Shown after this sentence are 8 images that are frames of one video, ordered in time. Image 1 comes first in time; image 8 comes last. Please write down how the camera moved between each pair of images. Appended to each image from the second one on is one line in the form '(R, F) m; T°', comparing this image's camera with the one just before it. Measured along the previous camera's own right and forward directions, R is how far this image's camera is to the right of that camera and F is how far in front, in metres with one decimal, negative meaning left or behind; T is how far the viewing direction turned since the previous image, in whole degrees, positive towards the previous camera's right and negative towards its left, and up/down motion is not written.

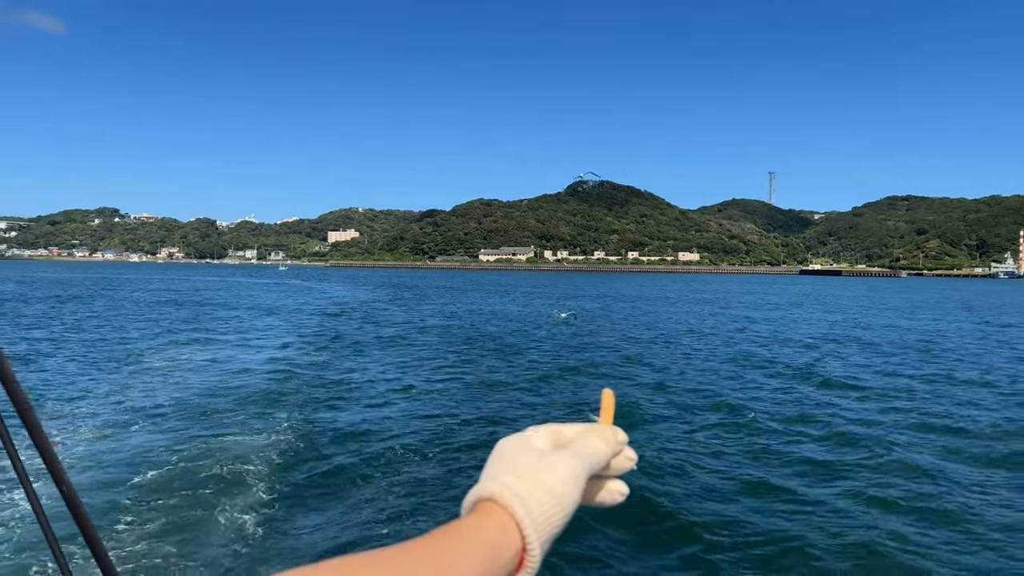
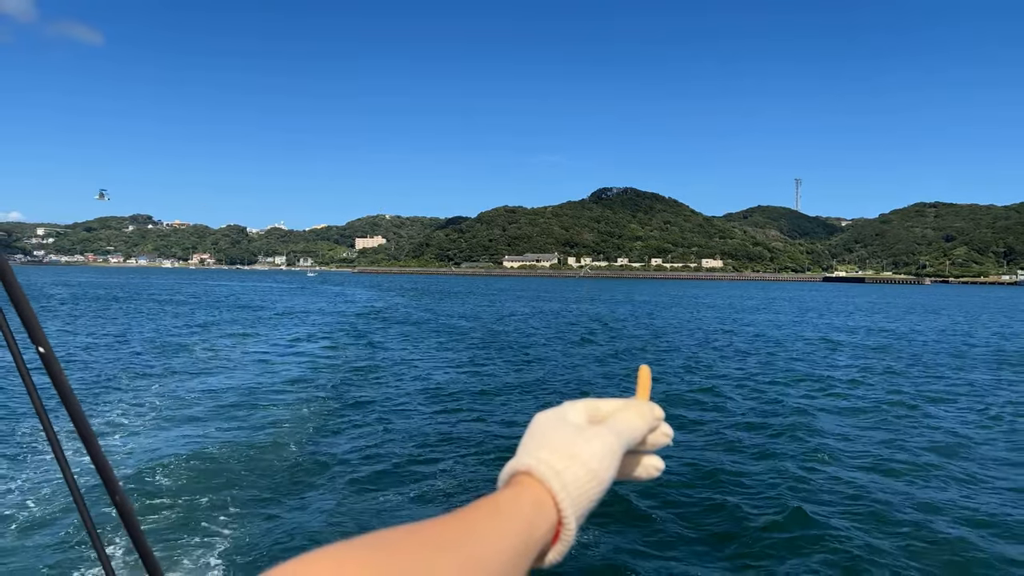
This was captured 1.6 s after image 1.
(+0.2, -0.9) m; -2°
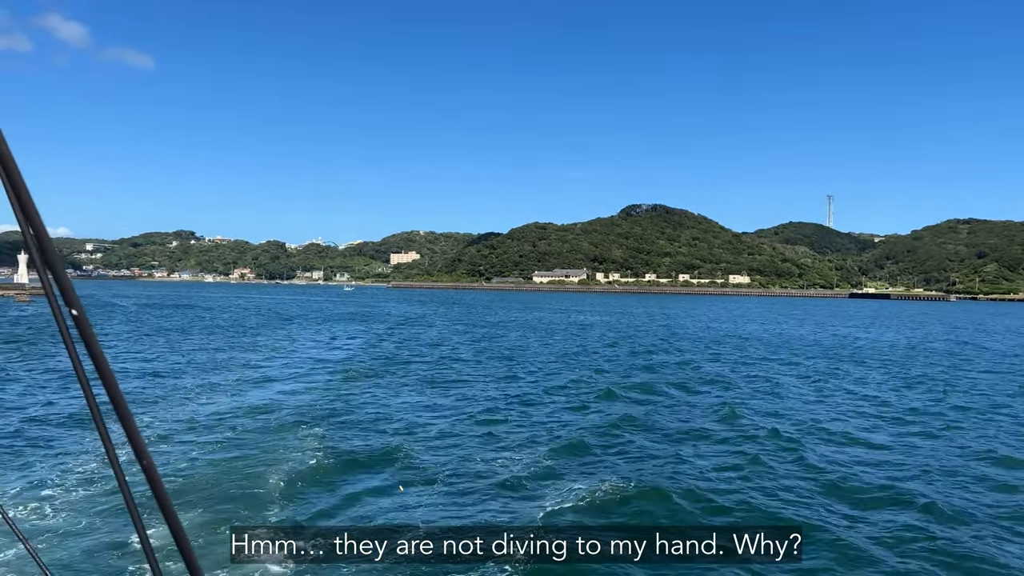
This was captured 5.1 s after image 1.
(+0.5, -1.7) m; -3°
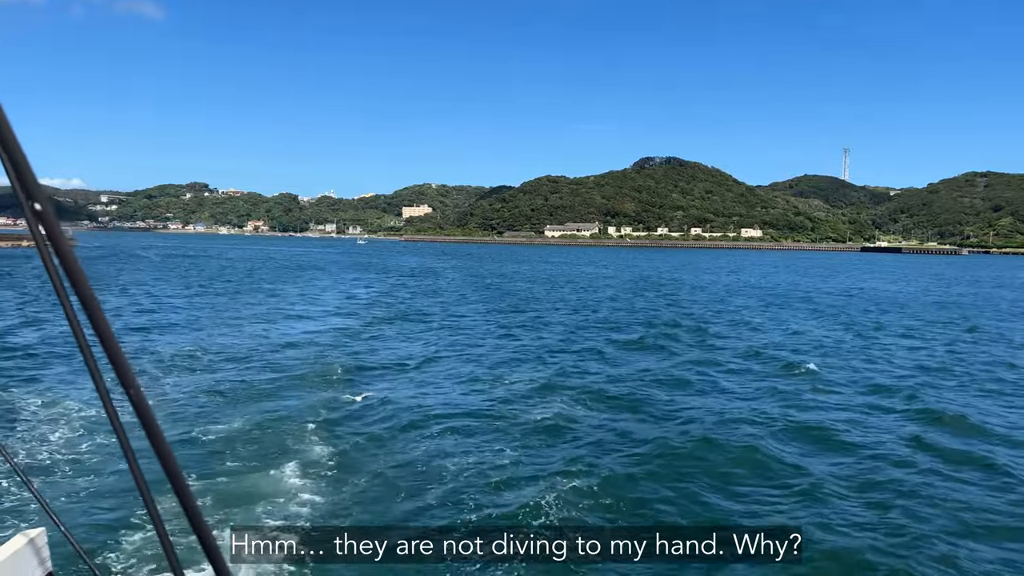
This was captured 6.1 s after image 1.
(+0.1, -0.7) m; -1°
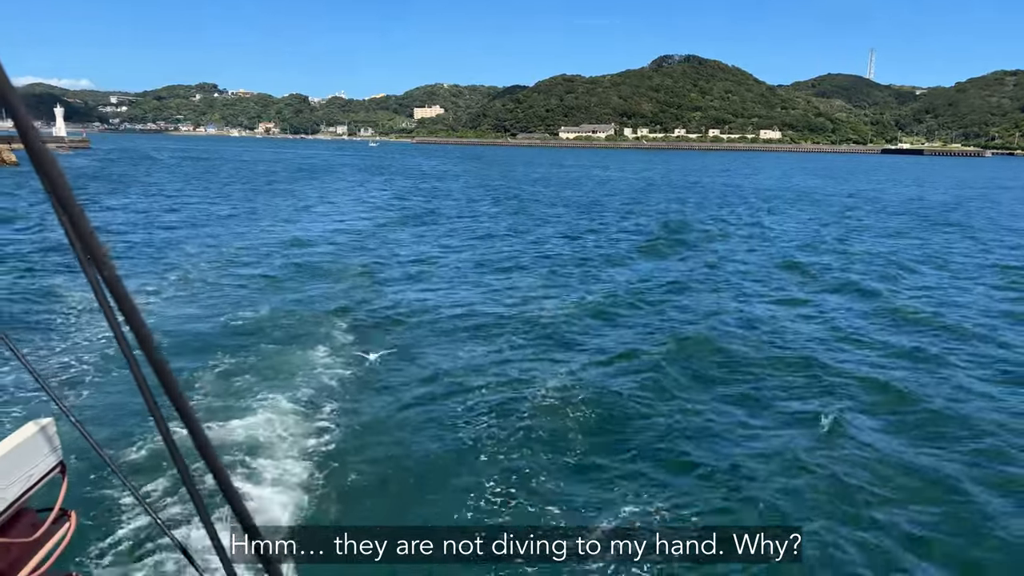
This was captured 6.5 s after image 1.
(+0.3, -0.7) m; -1°
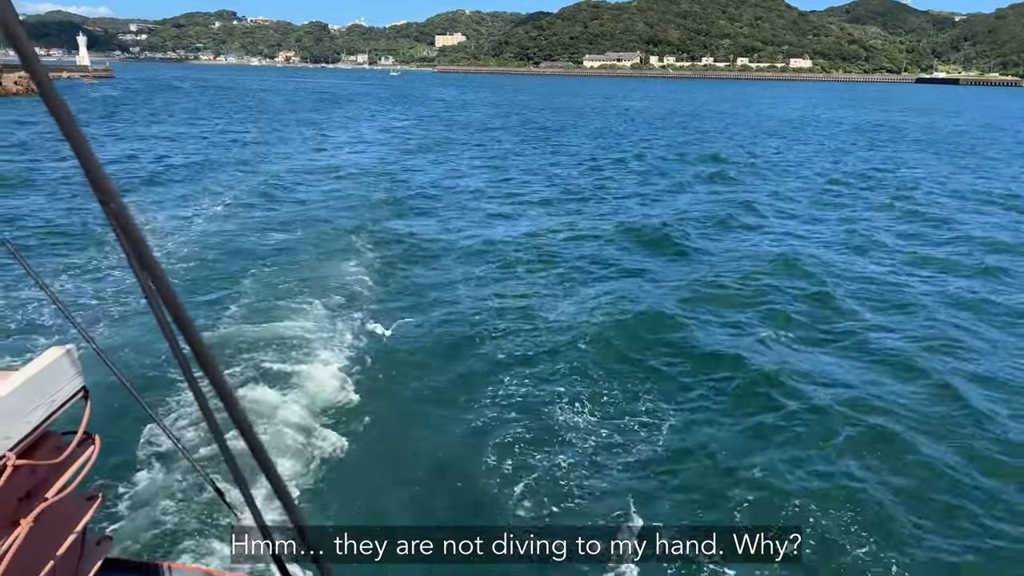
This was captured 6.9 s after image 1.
(+0.3, -1.0) m; -2°
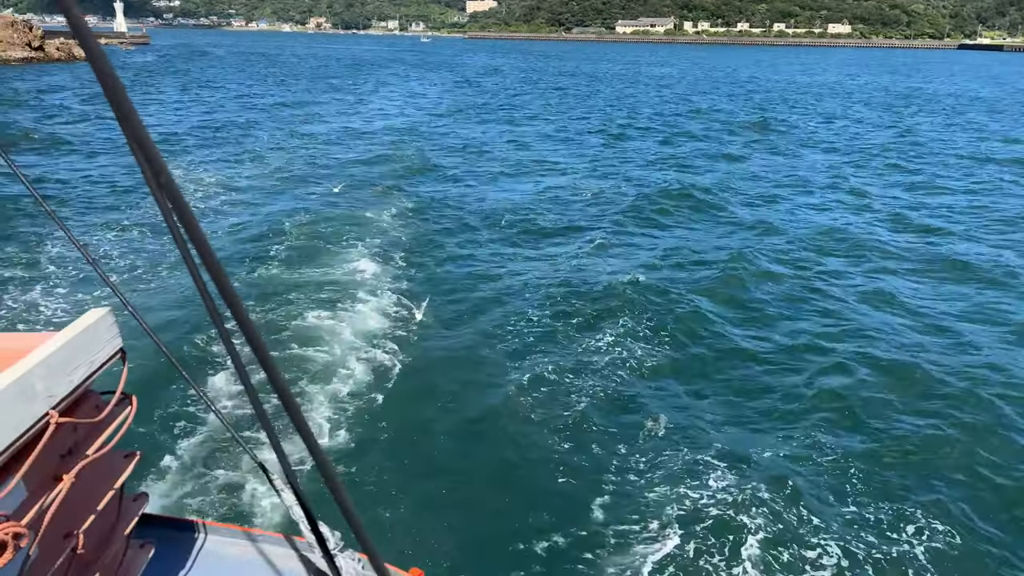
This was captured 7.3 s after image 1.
(+0.1, -0.8) m; -3°
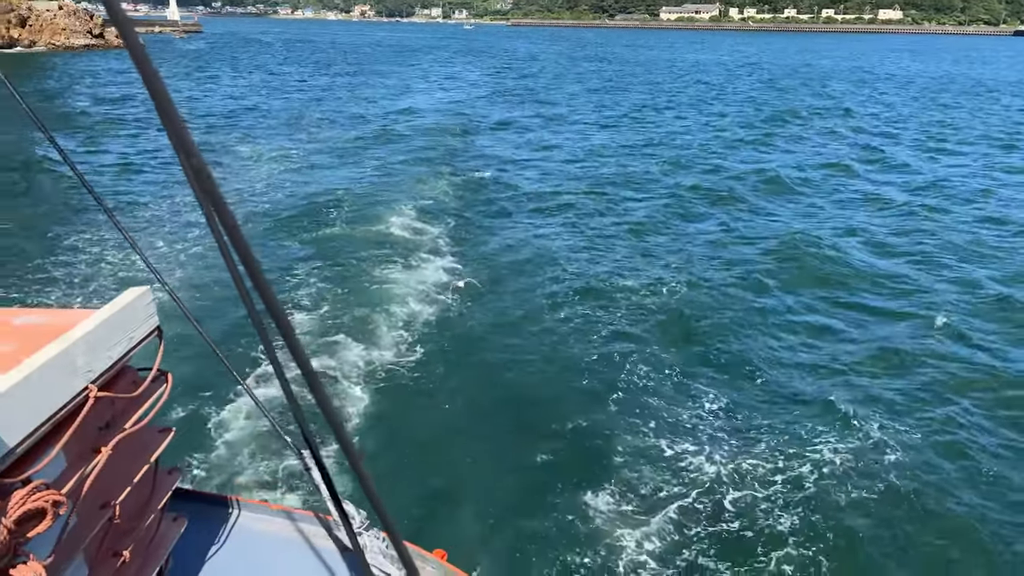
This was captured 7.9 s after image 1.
(+0.1, -0.8) m; -3°
